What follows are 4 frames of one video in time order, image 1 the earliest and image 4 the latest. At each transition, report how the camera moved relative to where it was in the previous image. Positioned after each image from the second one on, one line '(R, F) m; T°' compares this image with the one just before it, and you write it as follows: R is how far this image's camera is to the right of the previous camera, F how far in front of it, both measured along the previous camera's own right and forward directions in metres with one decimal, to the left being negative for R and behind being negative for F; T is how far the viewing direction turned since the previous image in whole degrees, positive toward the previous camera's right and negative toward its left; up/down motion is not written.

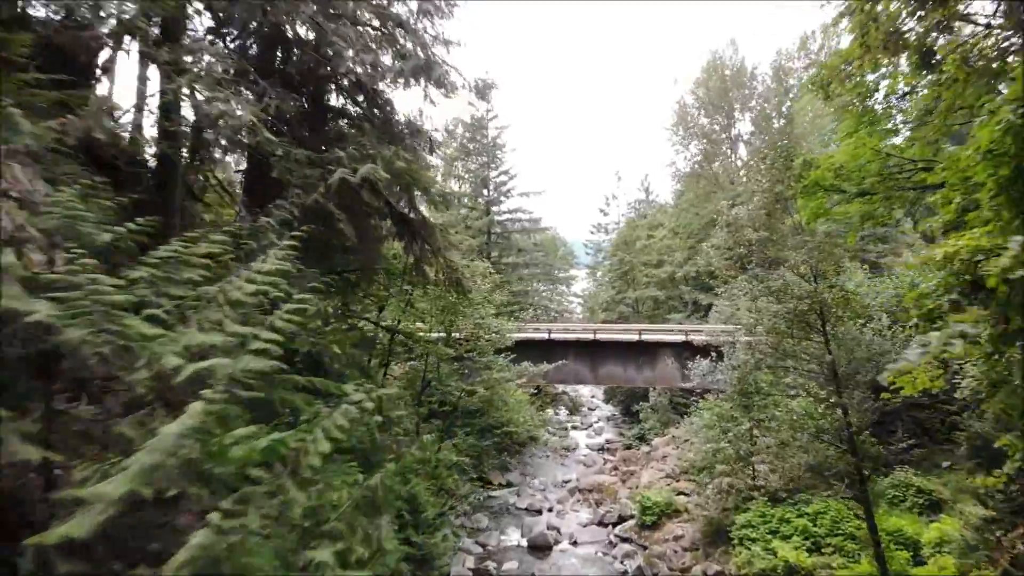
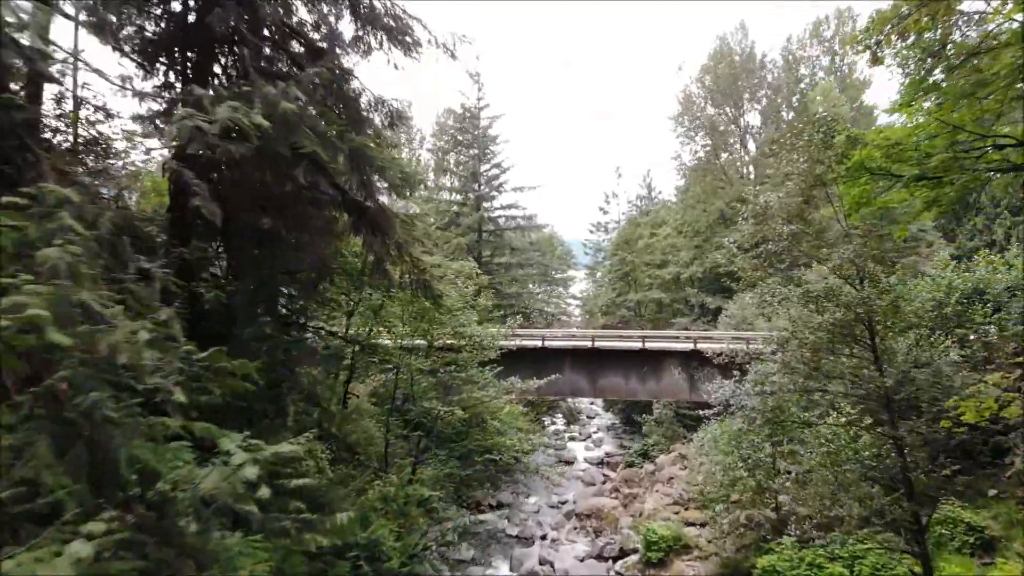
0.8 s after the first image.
(+0.3, +1.5) m; 0°
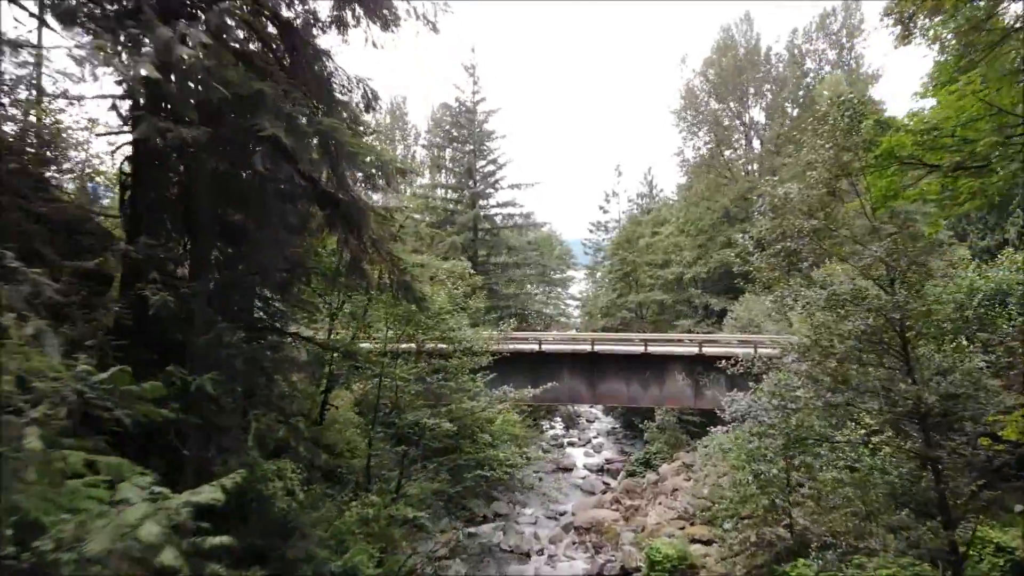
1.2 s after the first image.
(+0.1, +0.7) m; 0°
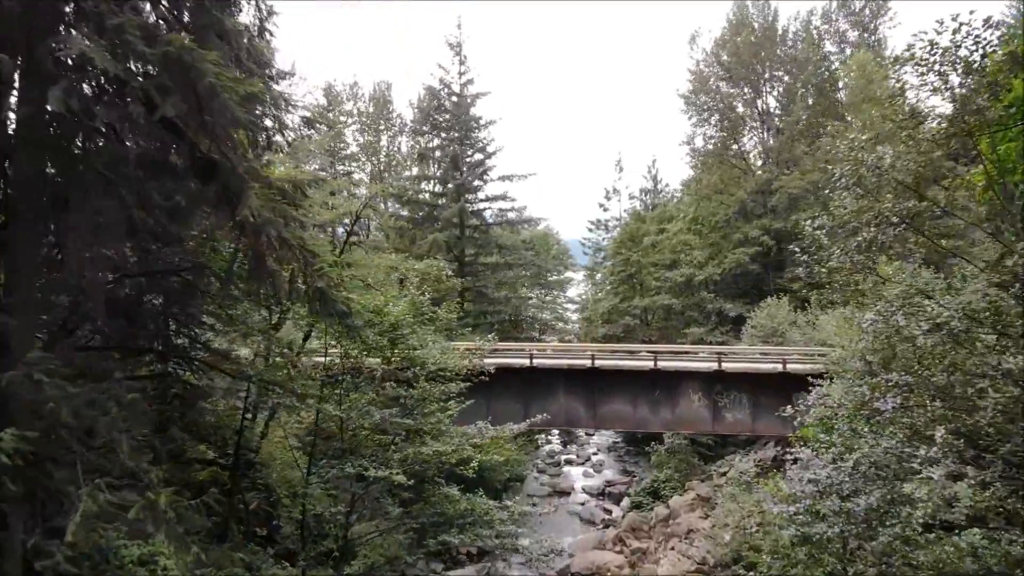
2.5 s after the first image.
(+0.3, +1.9) m; 0°
